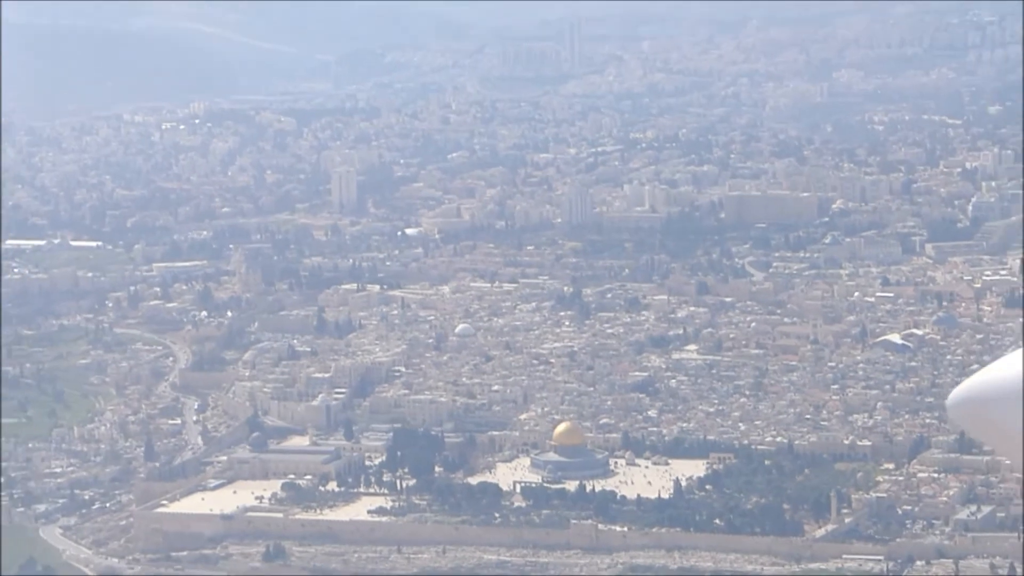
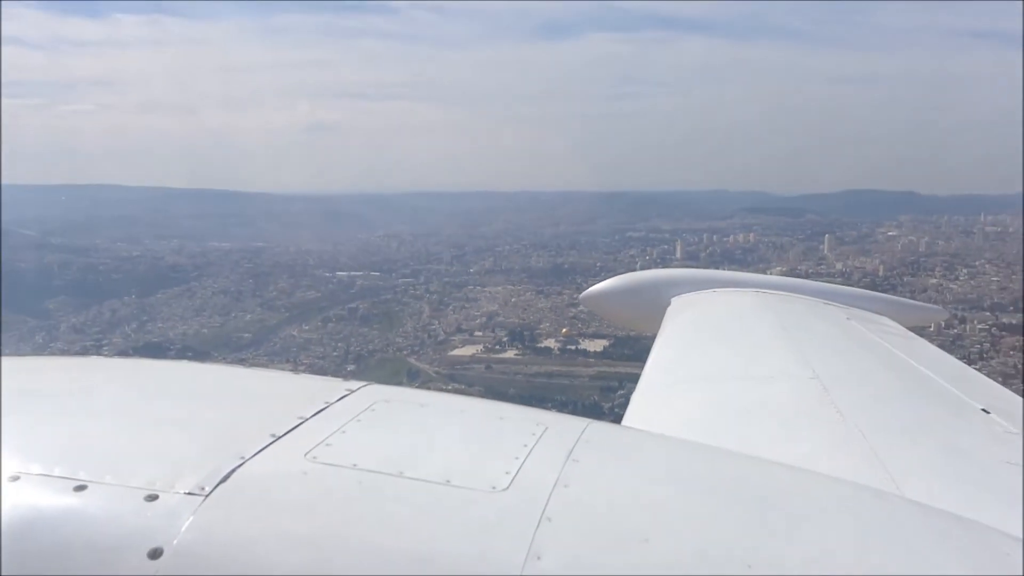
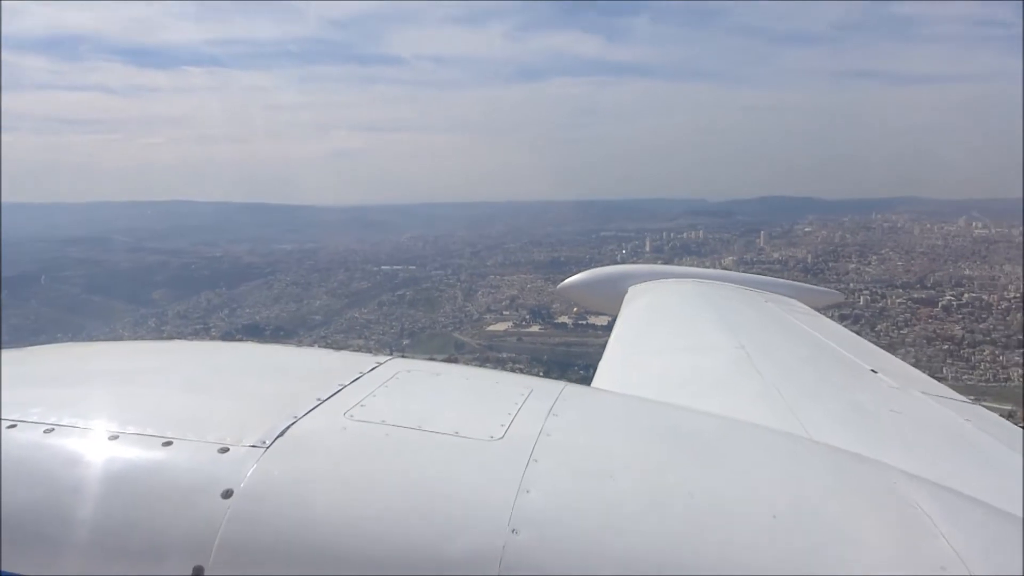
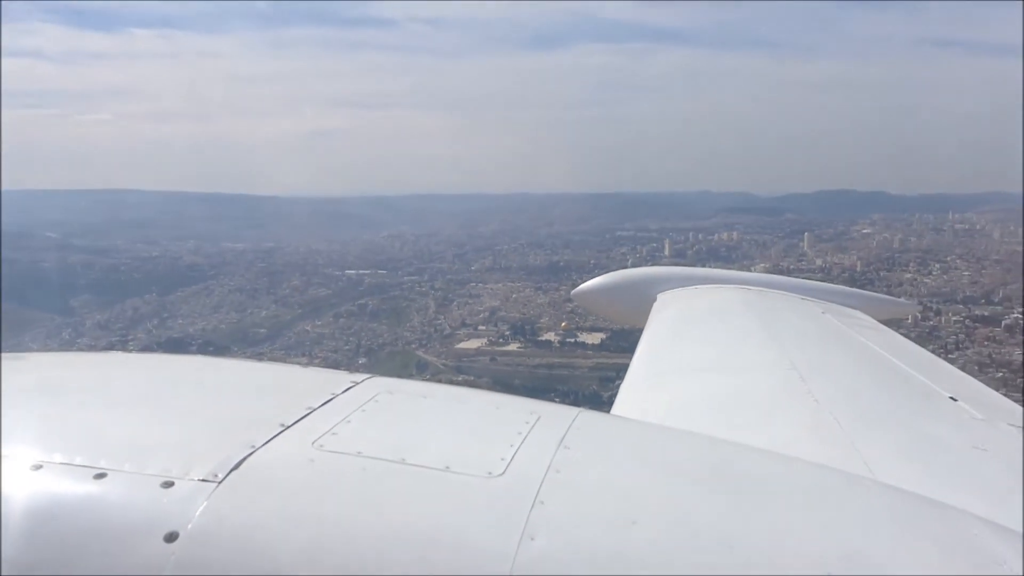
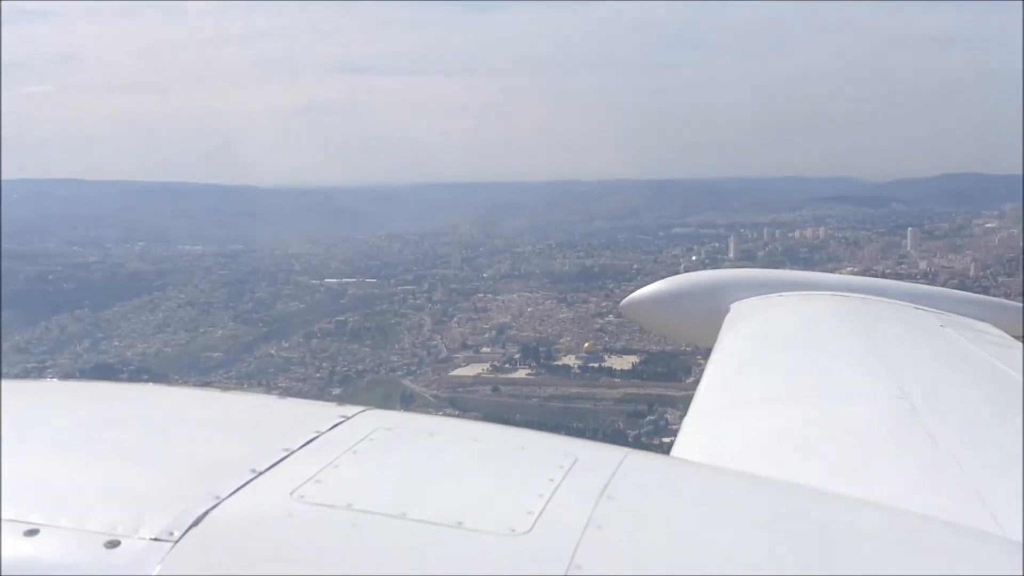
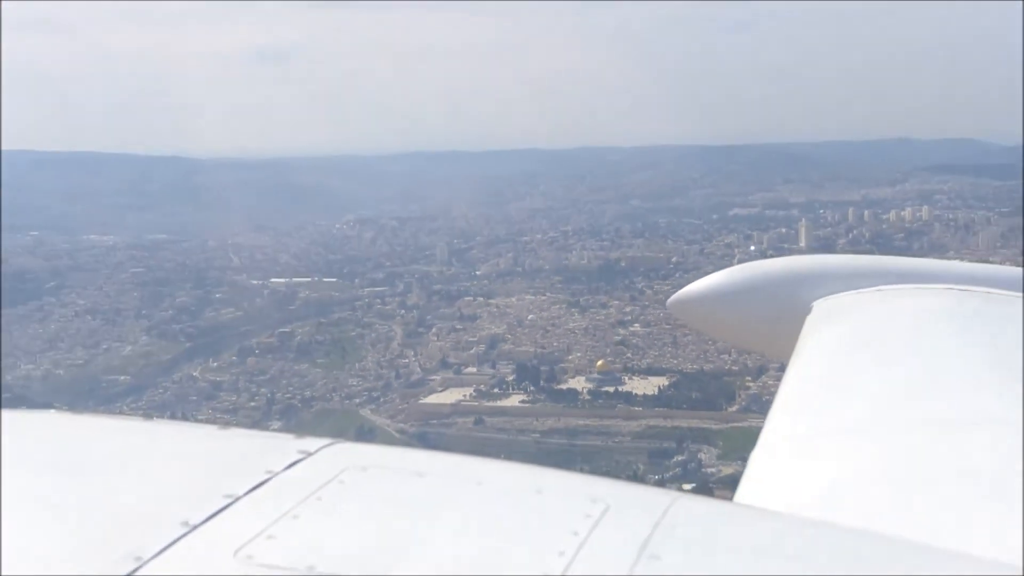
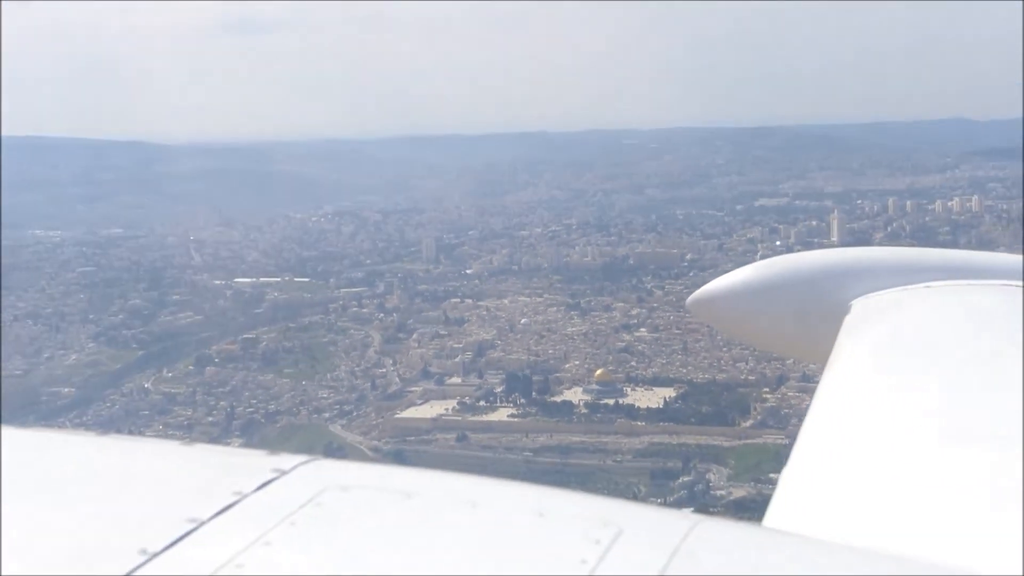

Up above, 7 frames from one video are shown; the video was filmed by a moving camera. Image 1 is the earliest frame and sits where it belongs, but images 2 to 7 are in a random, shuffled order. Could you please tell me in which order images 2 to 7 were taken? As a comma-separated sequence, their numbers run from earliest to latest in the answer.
7, 6, 5, 2, 4, 3
